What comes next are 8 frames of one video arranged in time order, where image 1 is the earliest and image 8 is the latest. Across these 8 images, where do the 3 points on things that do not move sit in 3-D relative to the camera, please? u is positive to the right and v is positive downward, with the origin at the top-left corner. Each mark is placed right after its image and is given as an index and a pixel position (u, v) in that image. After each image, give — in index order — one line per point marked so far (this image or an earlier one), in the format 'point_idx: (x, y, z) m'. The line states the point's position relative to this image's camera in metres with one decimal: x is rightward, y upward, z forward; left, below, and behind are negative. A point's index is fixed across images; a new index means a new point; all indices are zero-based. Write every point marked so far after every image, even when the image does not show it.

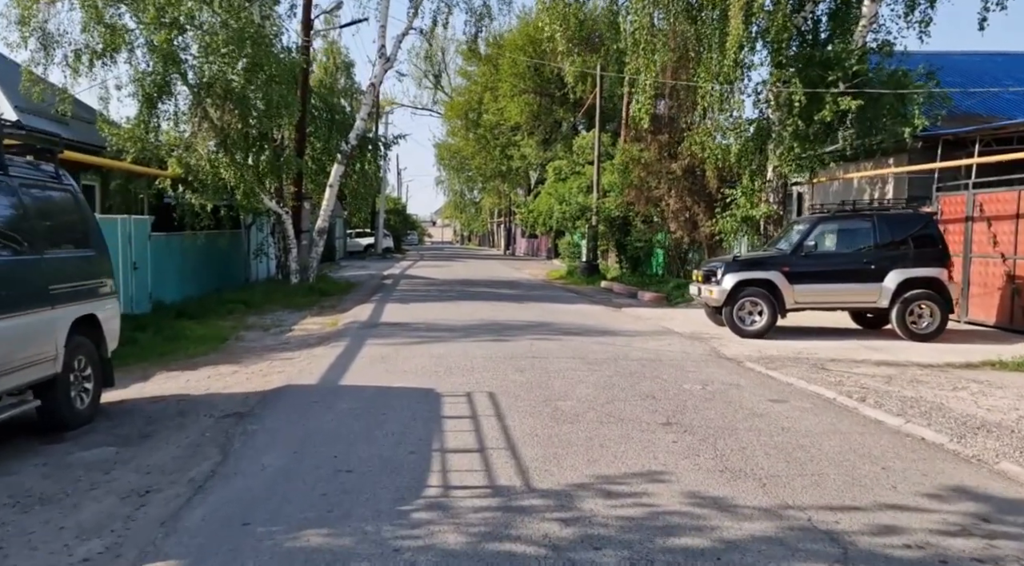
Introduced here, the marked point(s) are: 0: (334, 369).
0: (-2.1, -1.0, +8.9) m
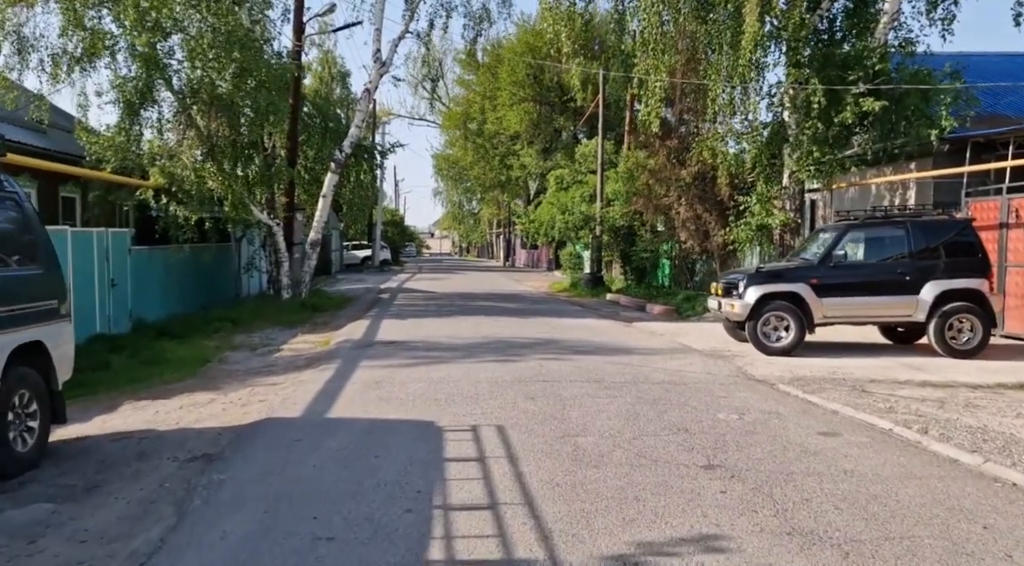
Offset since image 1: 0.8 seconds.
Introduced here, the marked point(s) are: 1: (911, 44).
0: (-2.0, -1.2, +8.0) m
1: (+7.9, +4.8, +14.9) m
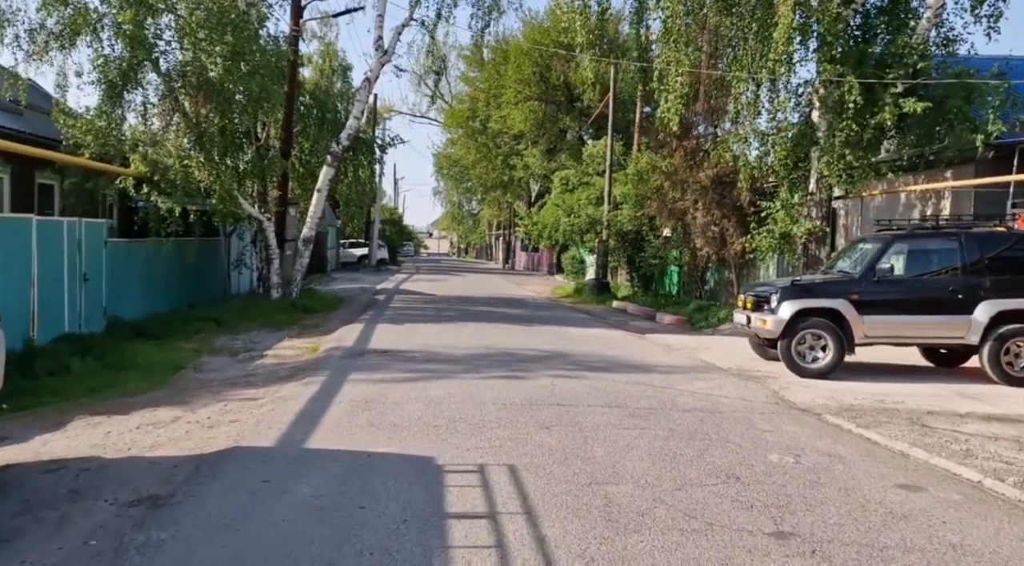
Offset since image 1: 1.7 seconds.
0: (-1.9, -1.3, +6.9) m
1: (+8.1, +4.5, +13.8) m
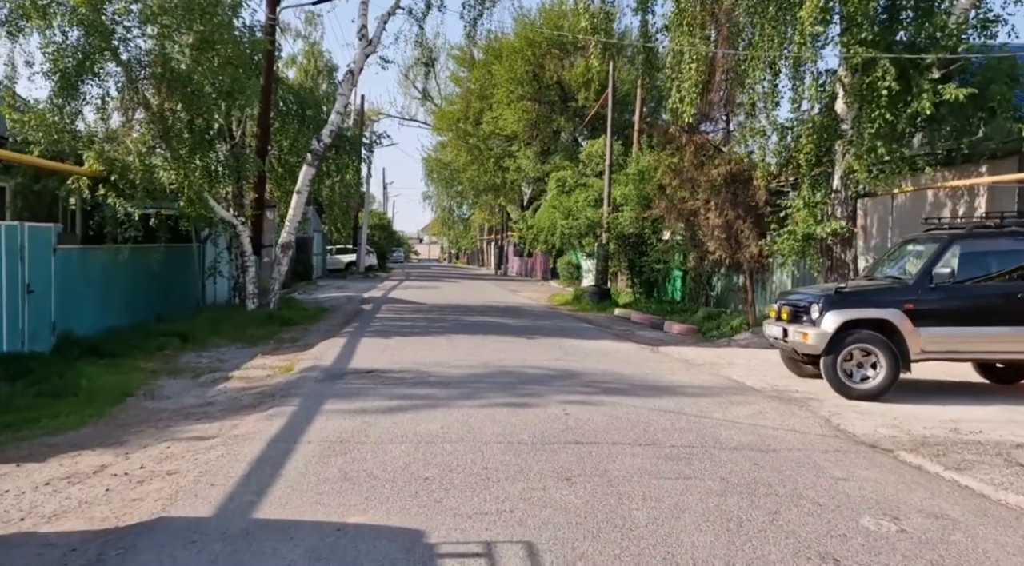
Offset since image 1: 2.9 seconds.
0: (-1.9, -1.4, +5.4) m
1: (+8.1, +4.4, +12.6) m
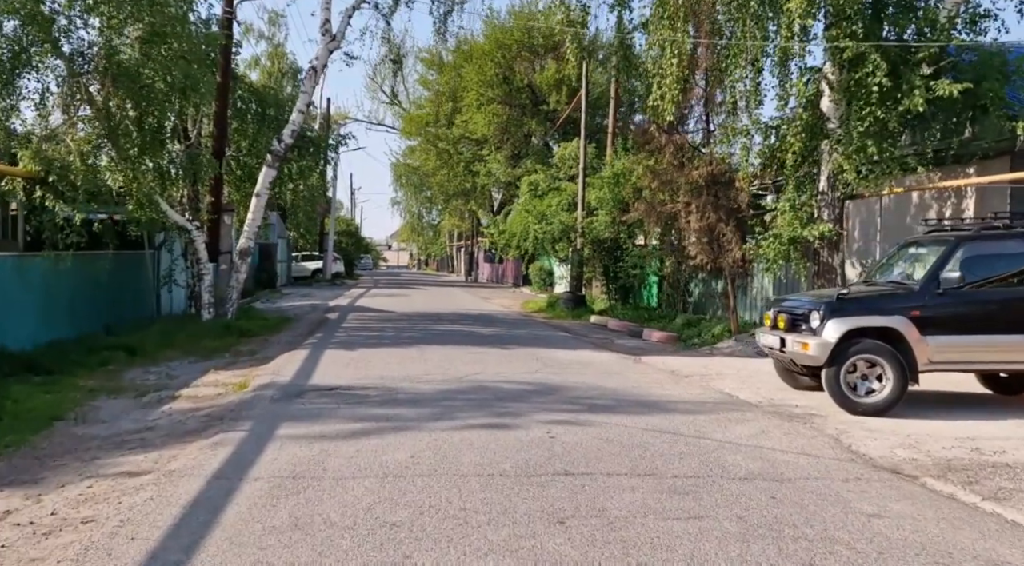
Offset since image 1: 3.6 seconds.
0: (-2.0, -1.4, +4.6) m
1: (+7.6, +4.3, +12.2) m
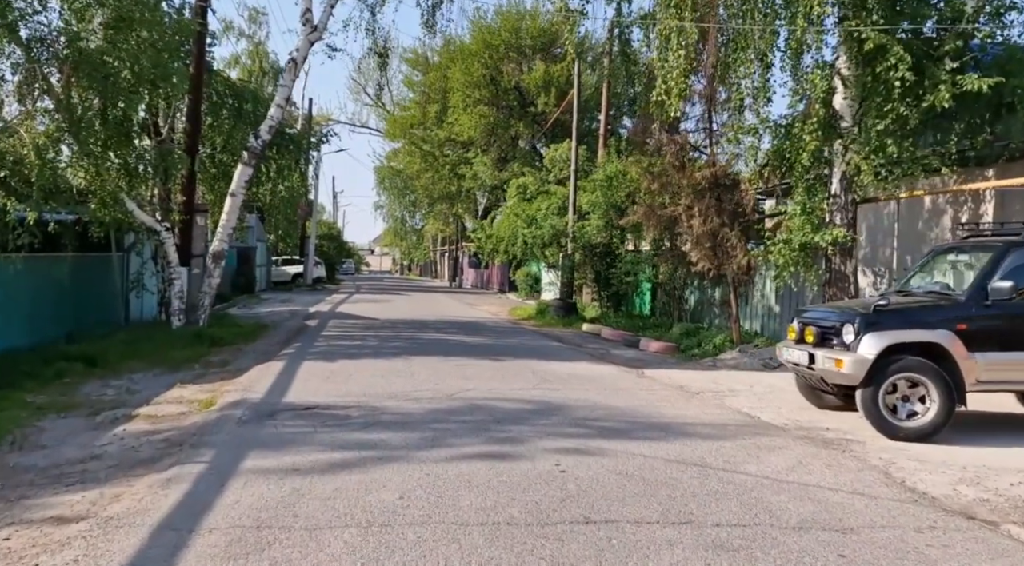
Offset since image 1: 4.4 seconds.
0: (-1.9, -1.5, +3.6) m
1: (+7.6, +4.2, +11.5) m
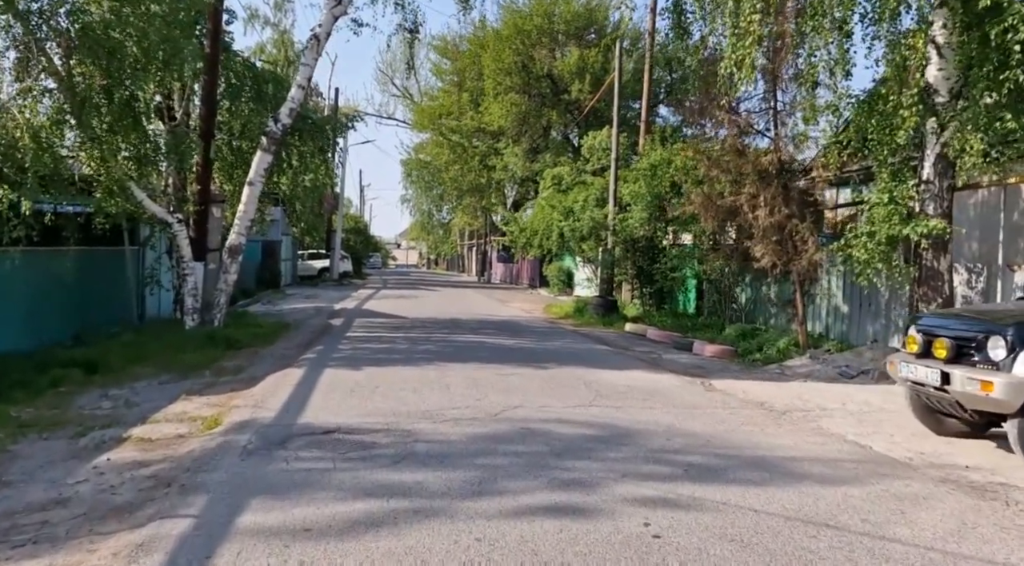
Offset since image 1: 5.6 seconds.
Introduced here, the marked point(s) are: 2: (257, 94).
0: (-1.5, -1.5, +2.3) m
1: (+8.2, +4.2, +9.8) m
2: (-5.5, +4.0, +16.0) m
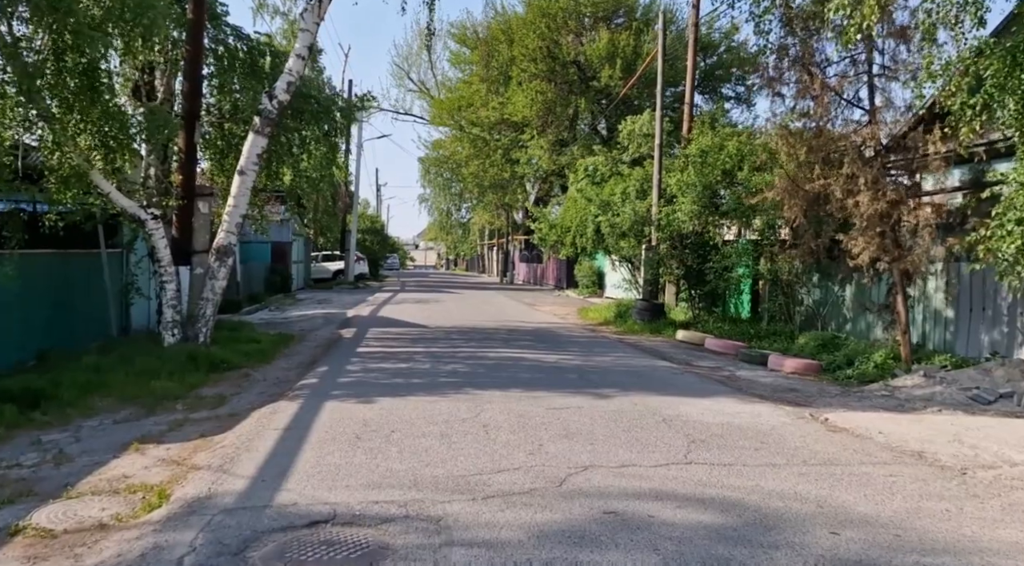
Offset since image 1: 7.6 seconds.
0: (-1.1, -1.6, 0.0) m
1: (+8.7, +4.2, +7.2) m
2: (-4.8, +3.9, +13.8) m
